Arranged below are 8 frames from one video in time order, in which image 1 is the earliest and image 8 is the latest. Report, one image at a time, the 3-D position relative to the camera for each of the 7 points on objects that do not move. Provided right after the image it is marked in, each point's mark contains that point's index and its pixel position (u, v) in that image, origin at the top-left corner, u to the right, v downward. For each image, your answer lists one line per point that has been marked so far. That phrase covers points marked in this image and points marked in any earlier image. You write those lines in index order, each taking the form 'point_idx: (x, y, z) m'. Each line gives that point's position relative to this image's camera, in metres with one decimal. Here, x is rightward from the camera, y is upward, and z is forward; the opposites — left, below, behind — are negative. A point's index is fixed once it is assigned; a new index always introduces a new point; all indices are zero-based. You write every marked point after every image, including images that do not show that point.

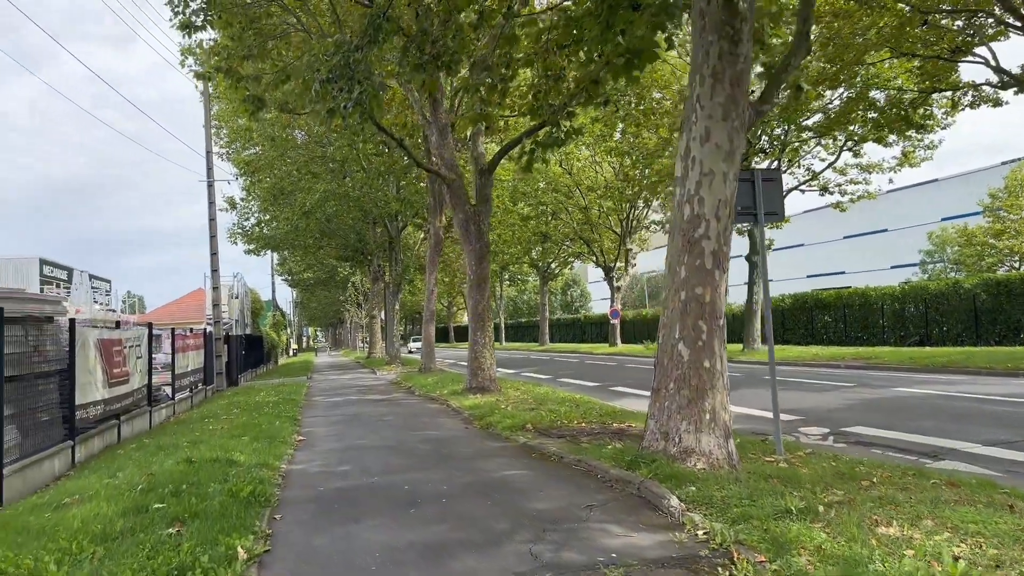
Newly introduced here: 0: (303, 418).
0: (-3.1, -1.9, +11.6) m
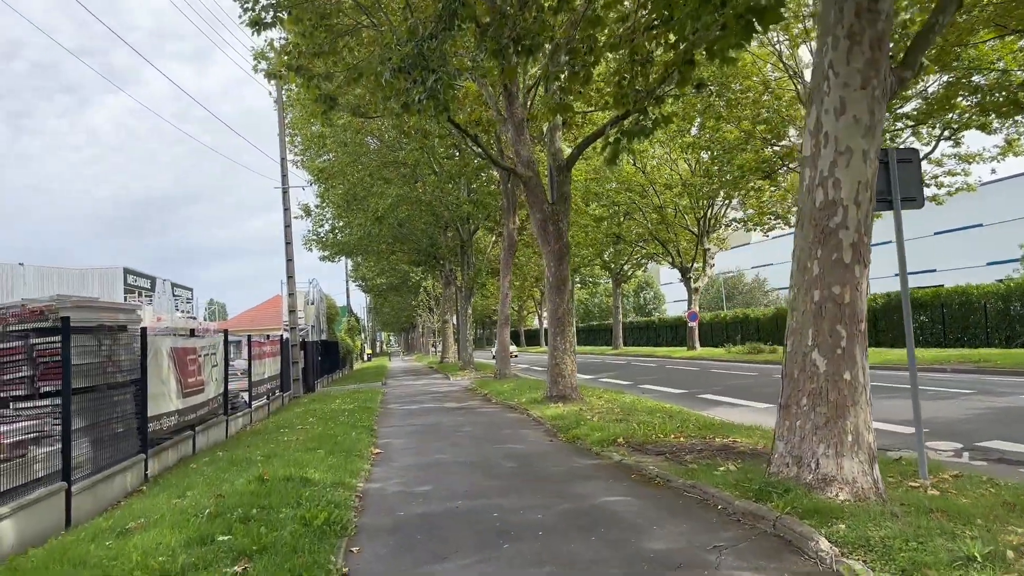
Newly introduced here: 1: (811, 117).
0: (-1.9, -2.0, +11.1) m
1: (+1.9, +1.1, +4.9) m
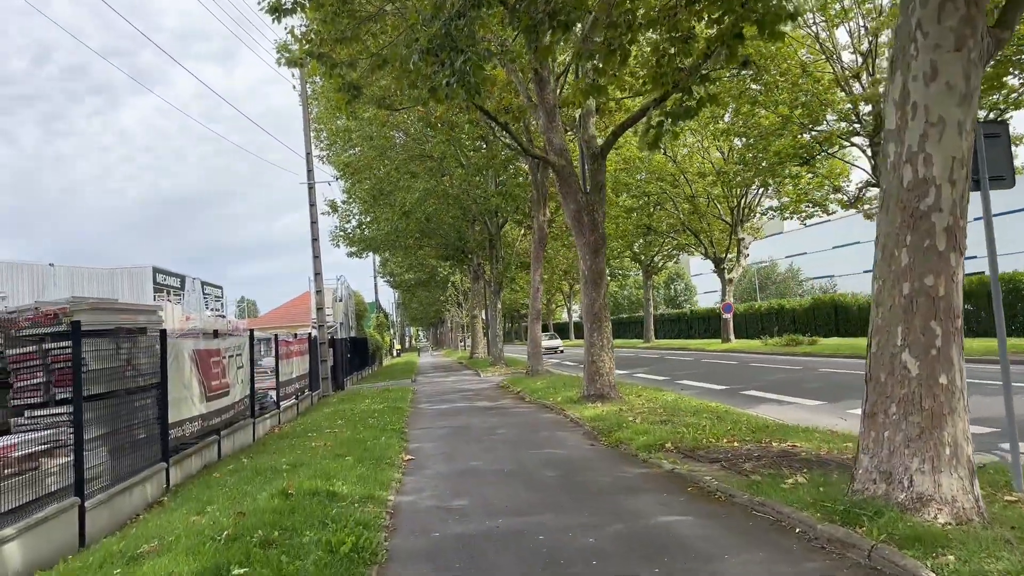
0: (-1.4, -1.9, +10.7) m
1: (+2.1, +1.1, +4.3) m
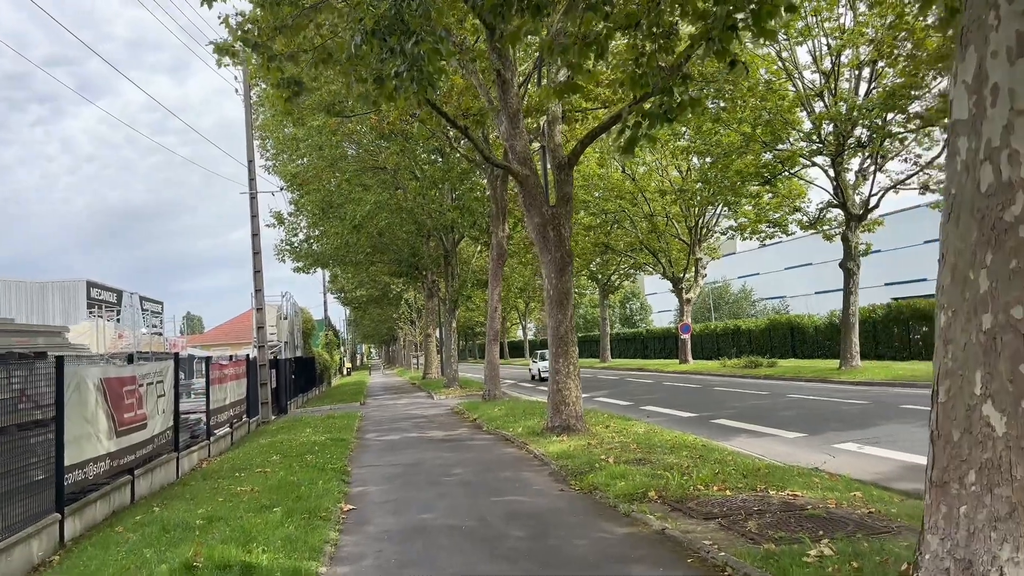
0: (-1.9, -2.2, +9.5) m
1: (+2.0, +1.0, +3.4) m
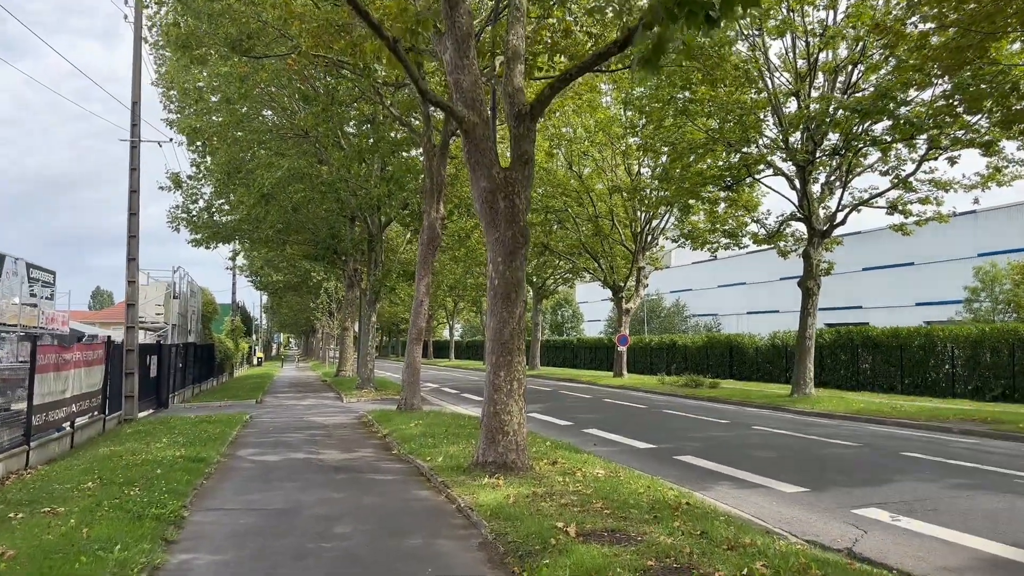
0: (-2.6, -1.9, +6.6) m
1: (+2.0, +1.0, +0.9) m
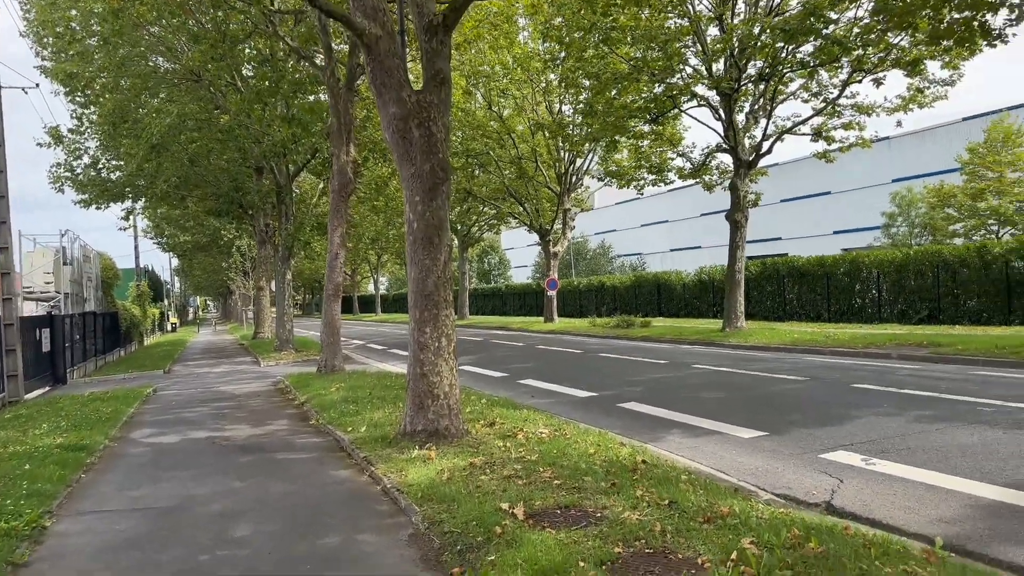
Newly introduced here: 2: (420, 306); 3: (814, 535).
0: (-3.1, -1.6, +5.4) m
1: (+1.9, +1.1, 0.0) m
2: (-0.8, -0.2, +7.0) m
3: (+1.6, -1.3, +4.2) m
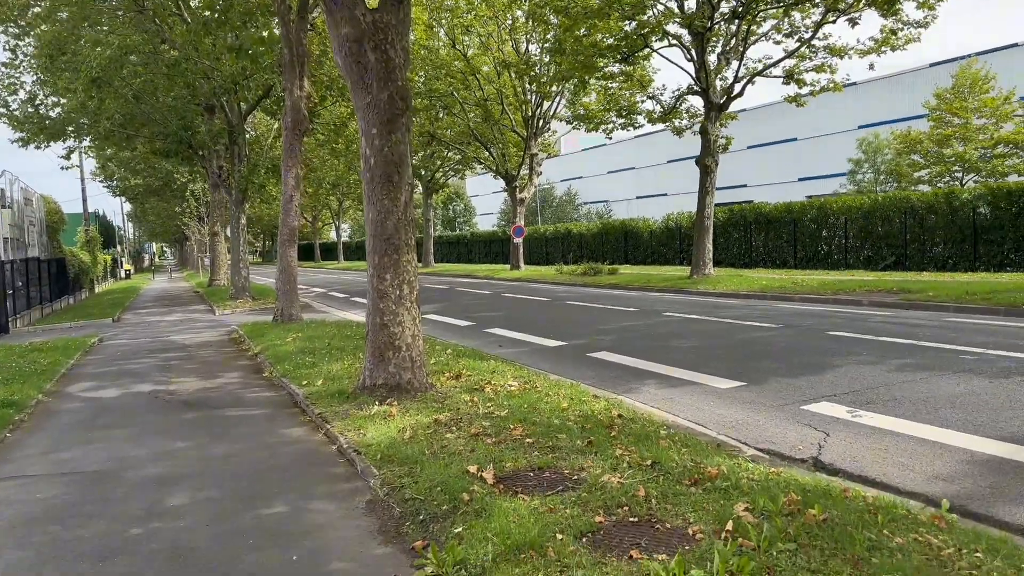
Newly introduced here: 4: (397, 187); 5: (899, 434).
0: (-3.3, -1.2, +4.8) m
1: (+2.0, +1.1, -0.6) m
2: (-1.1, +0.3, +6.5) m
3: (+1.4, -1.0, +3.8) m
4: (-0.9, +0.8, +6.4) m
5: (+2.8, -1.0, +5.6) m
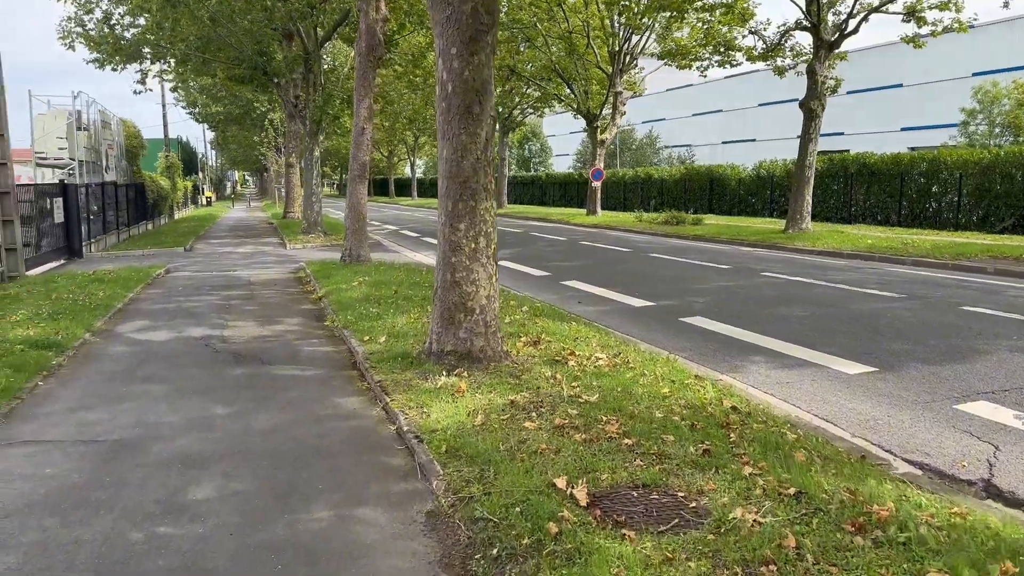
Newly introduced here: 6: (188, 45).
0: (-2.8, -0.9, +4.2) m
1: (+2.0, +0.8, -1.8) m
2: (-0.4, +0.7, +5.5) m
3: (+1.8, -1.0, +2.8) m
4: (-0.2, +1.2, +5.4) m
5: (+3.3, -0.9, +4.4) m
6: (-8.0, +6.0, +19.7) m
